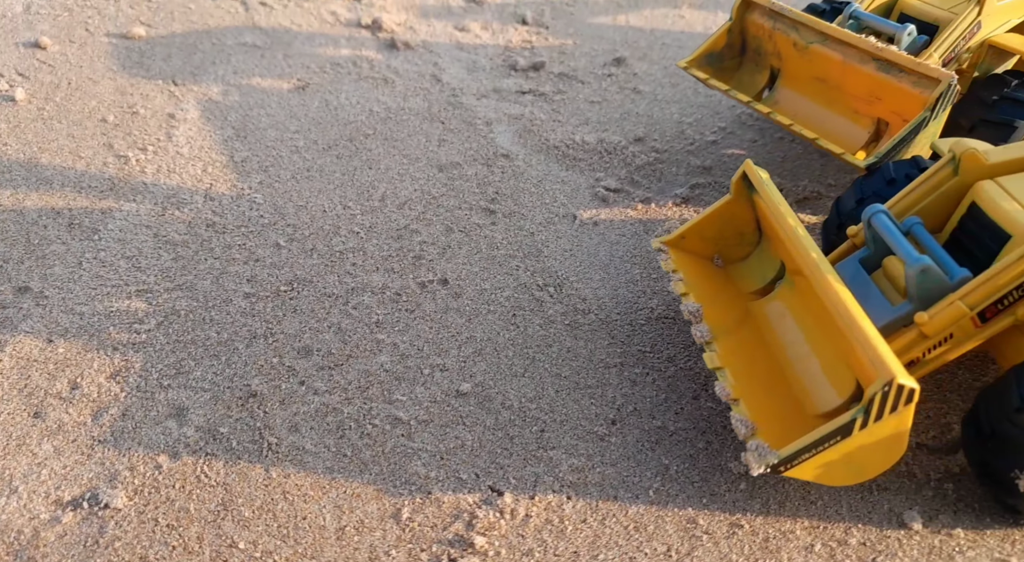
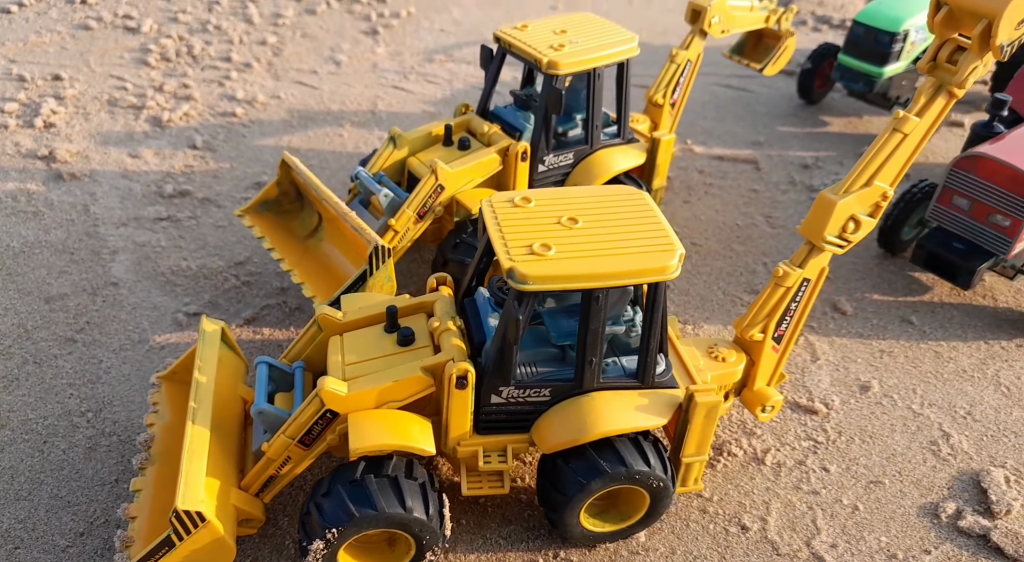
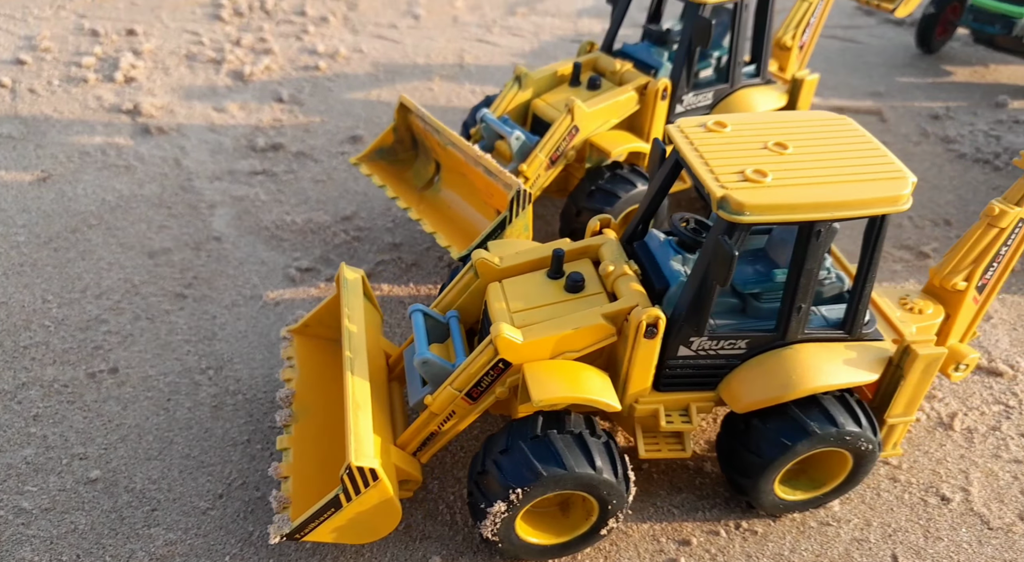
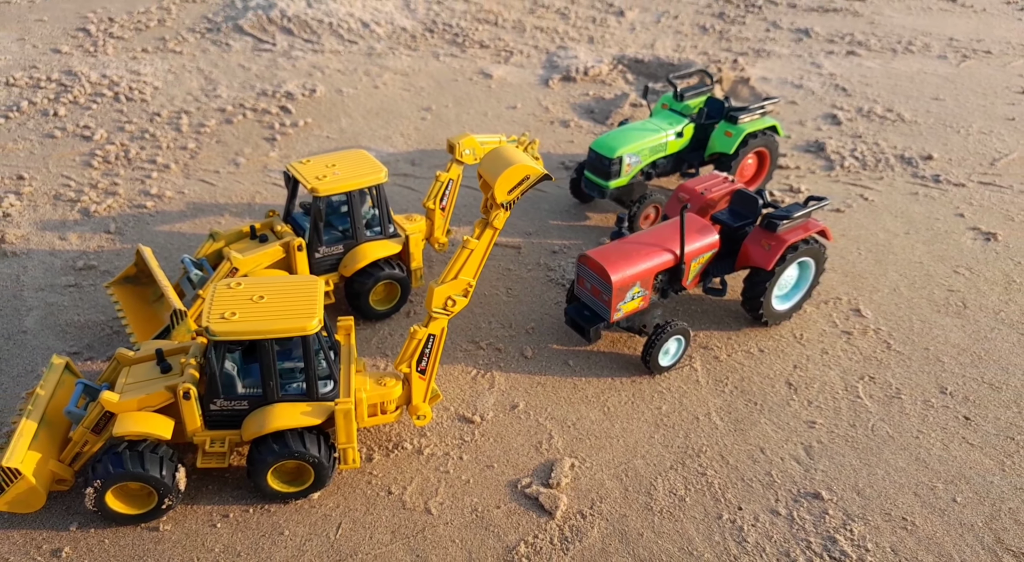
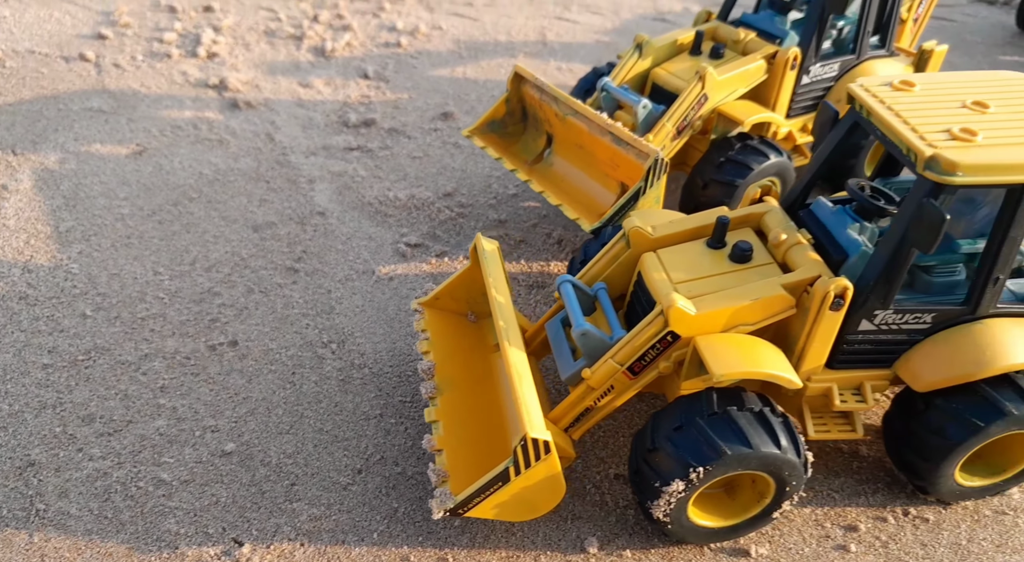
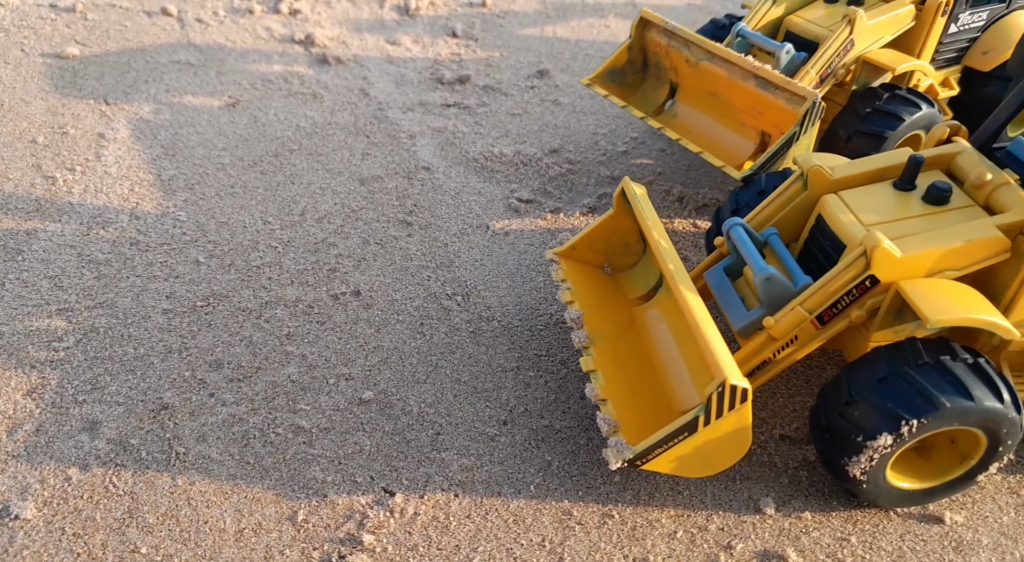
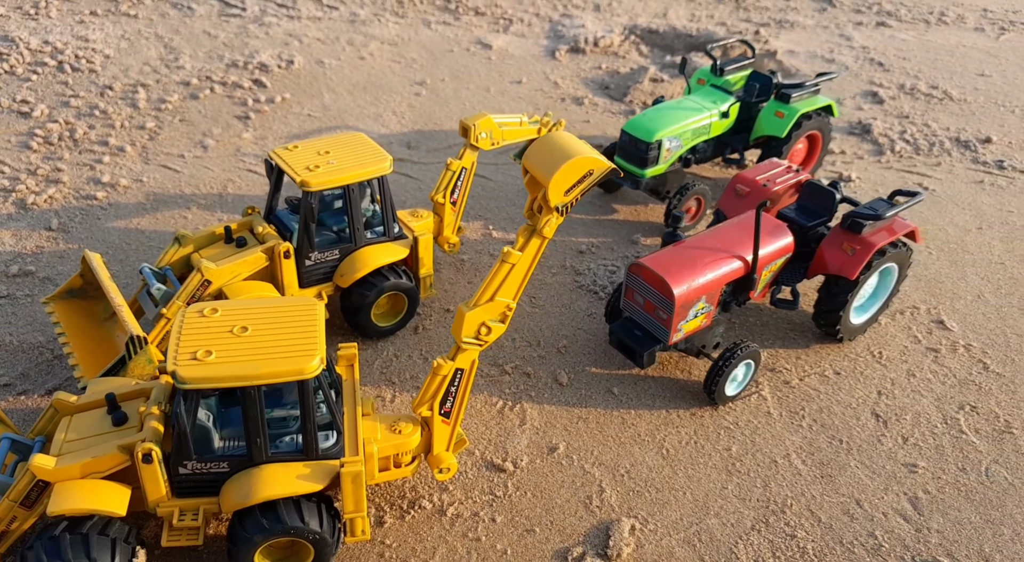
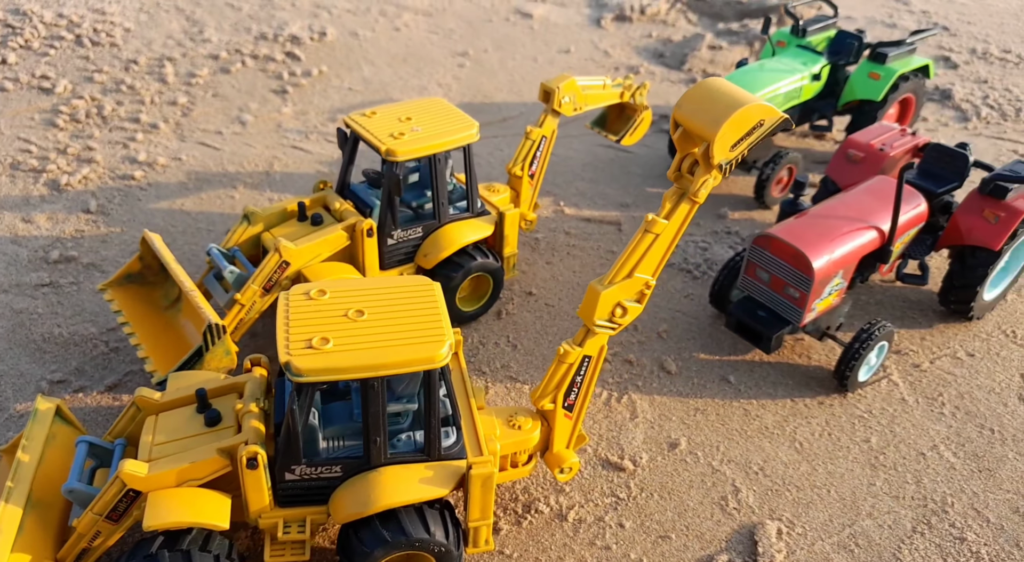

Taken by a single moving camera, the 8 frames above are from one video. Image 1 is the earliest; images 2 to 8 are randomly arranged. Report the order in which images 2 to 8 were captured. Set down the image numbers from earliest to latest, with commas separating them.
6, 5, 3, 2, 8, 7, 4
